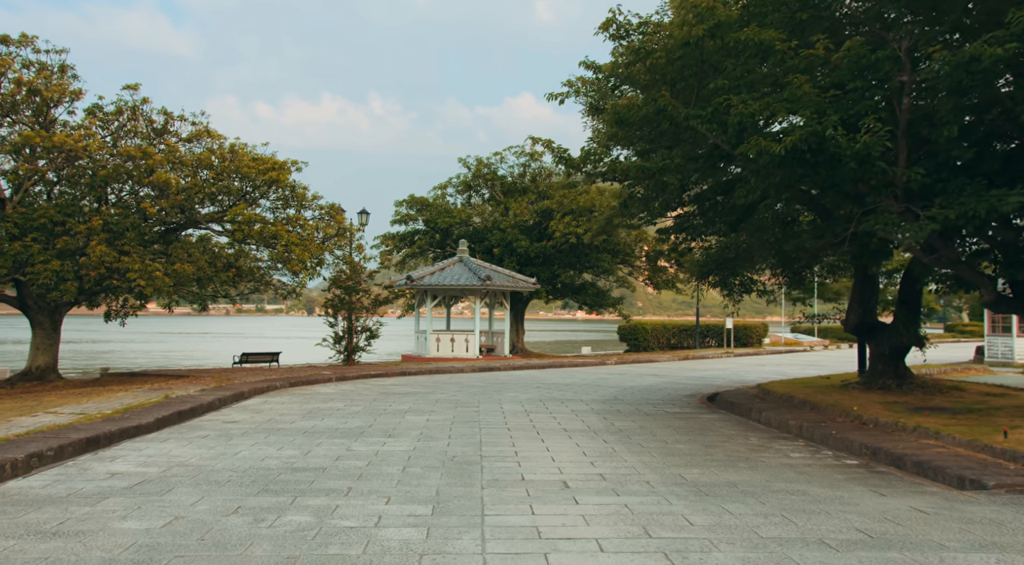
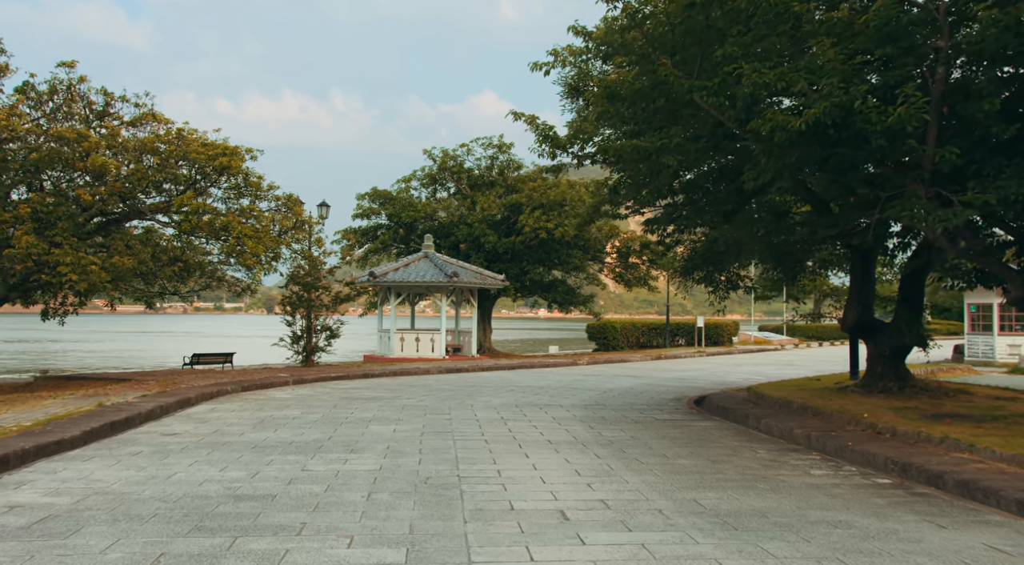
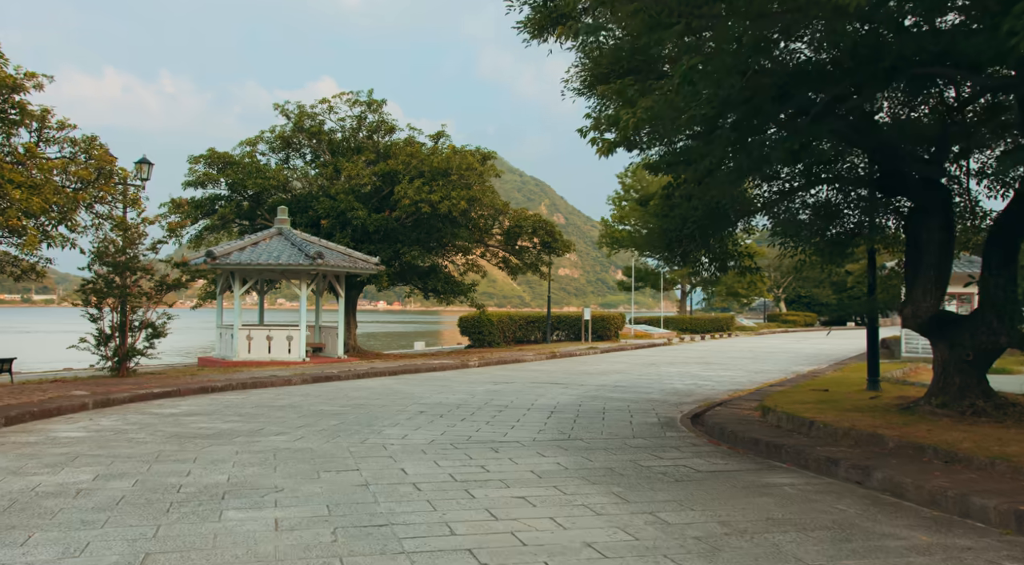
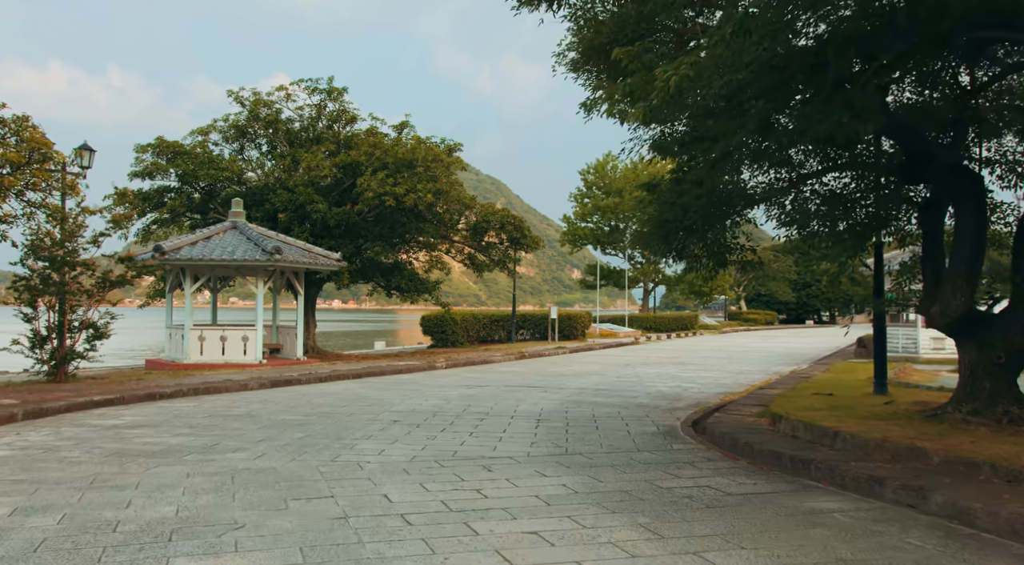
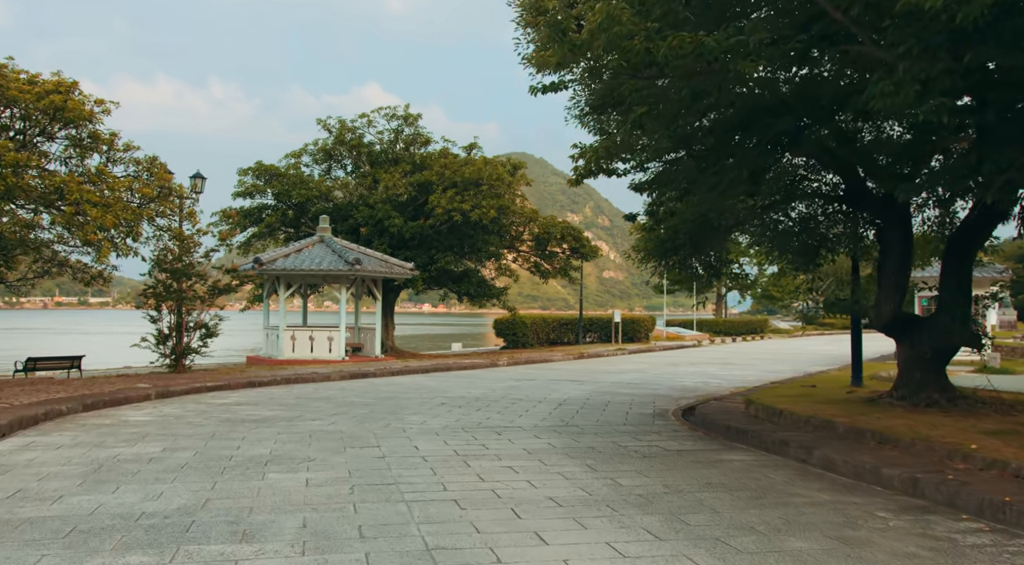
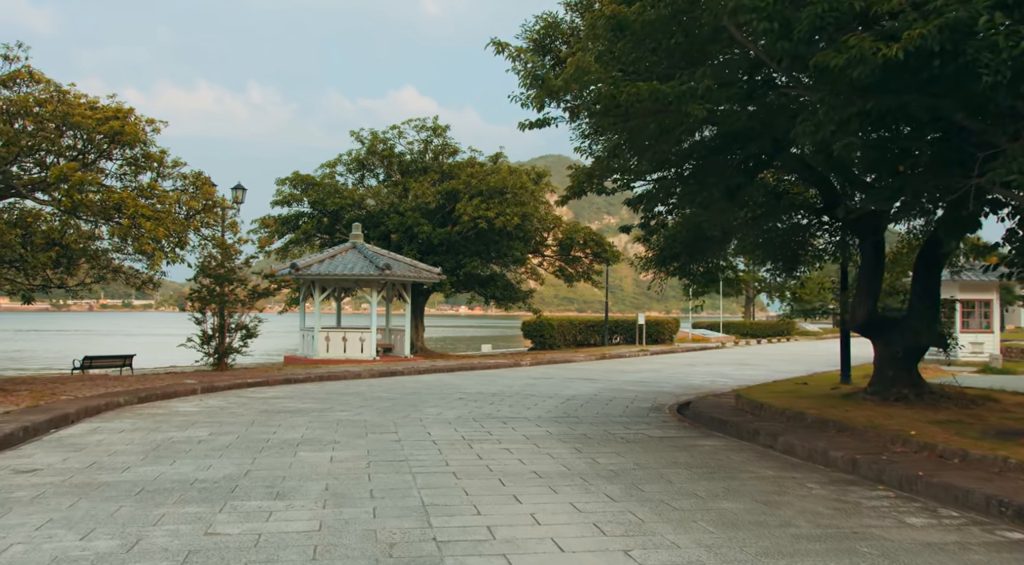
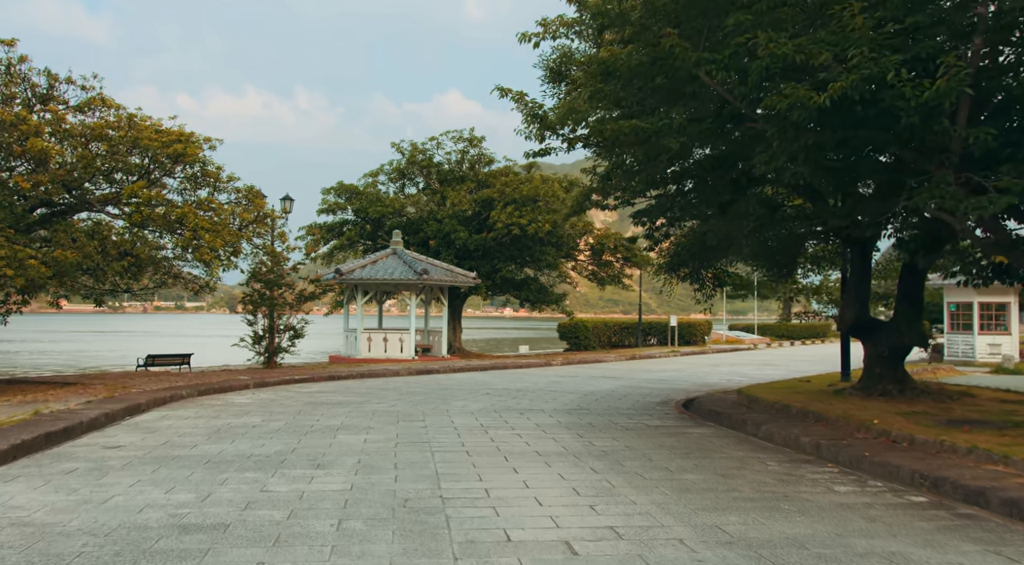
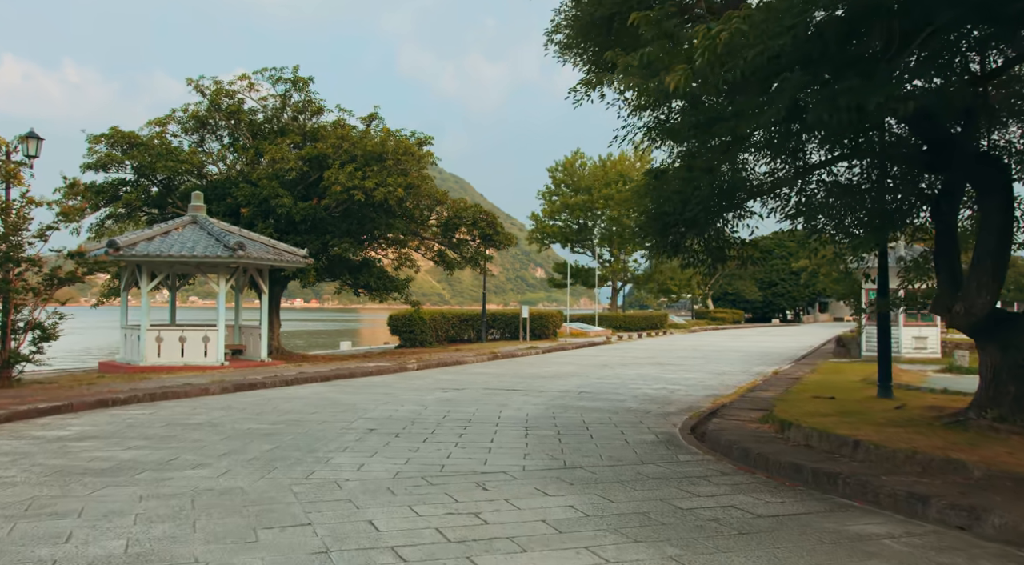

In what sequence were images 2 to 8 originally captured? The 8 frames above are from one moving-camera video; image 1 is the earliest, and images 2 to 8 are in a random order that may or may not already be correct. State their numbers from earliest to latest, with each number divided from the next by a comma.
2, 7, 6, 5, 3, 4, 8
